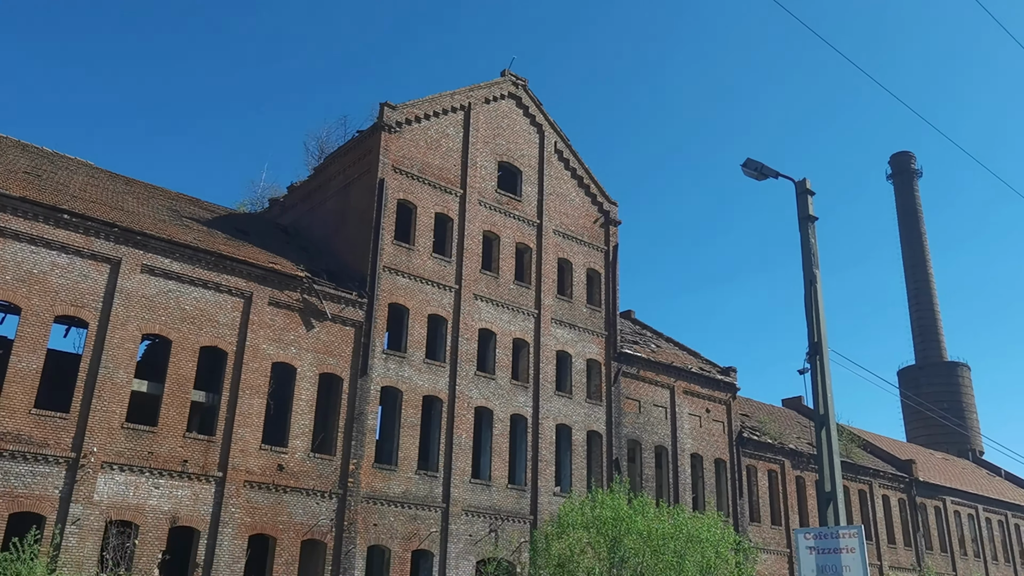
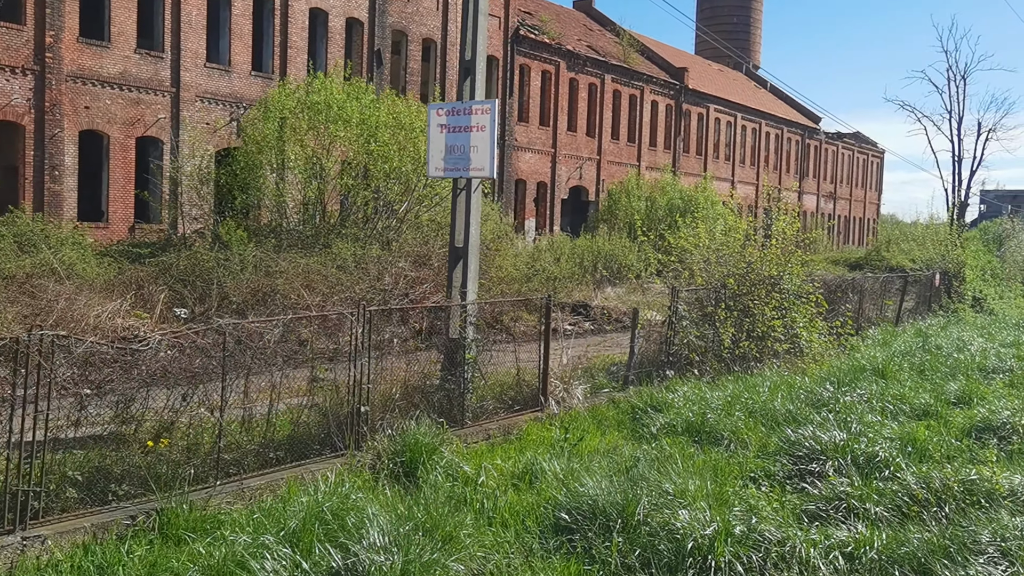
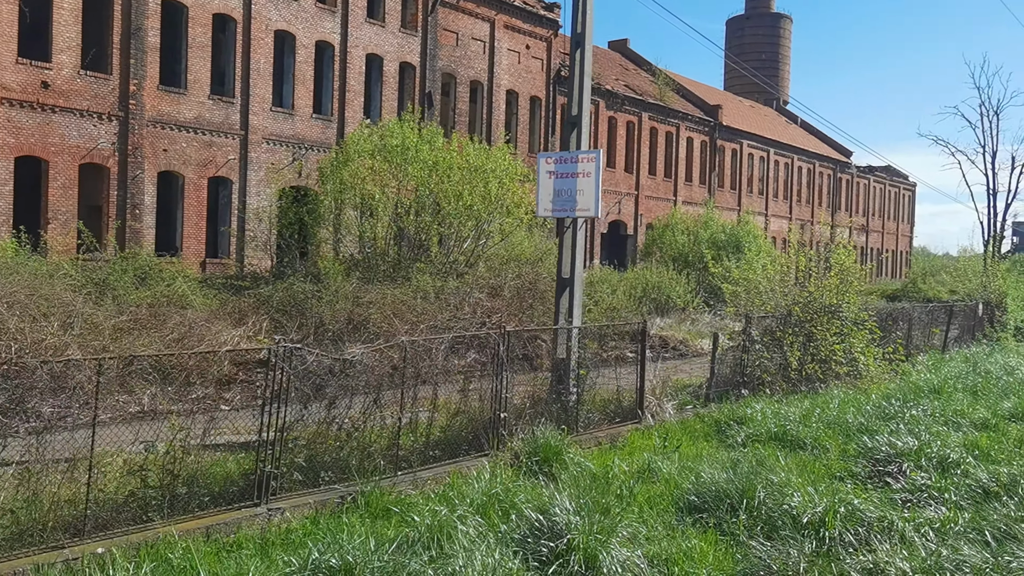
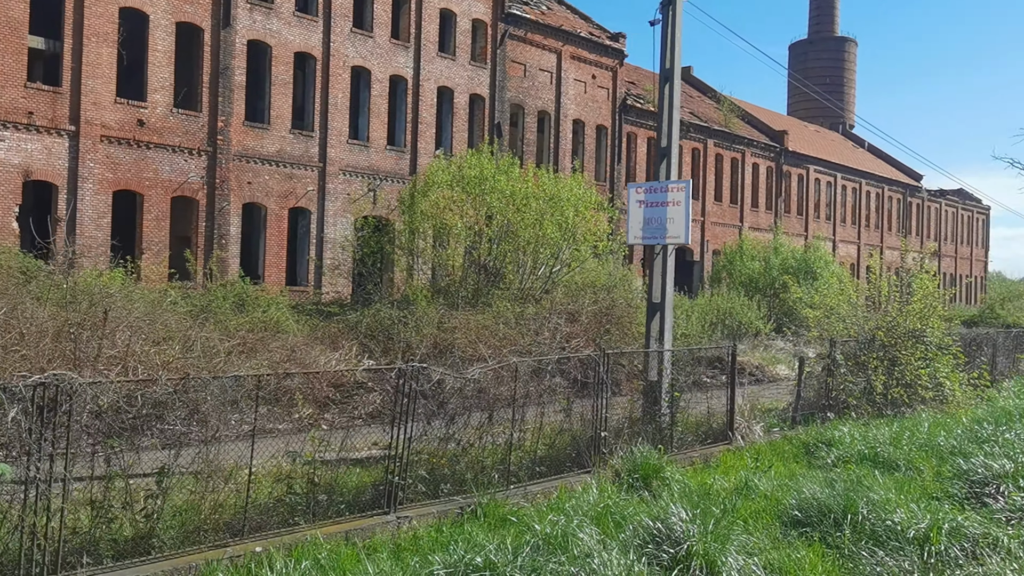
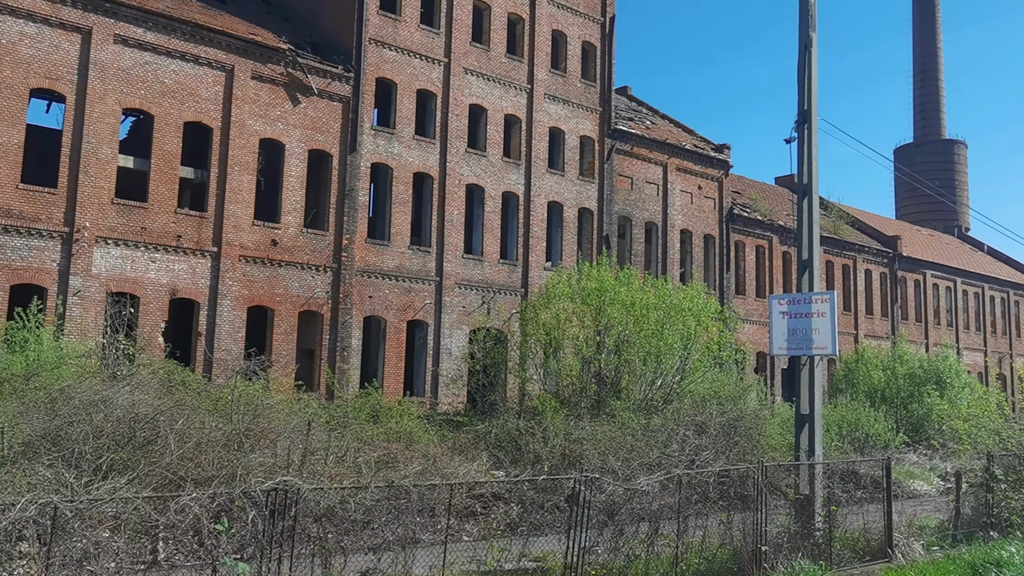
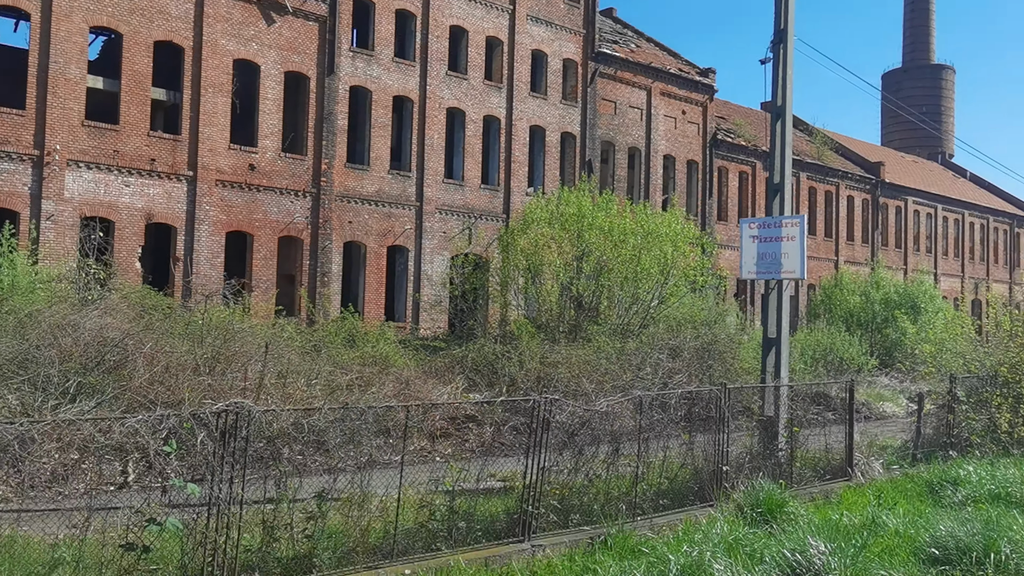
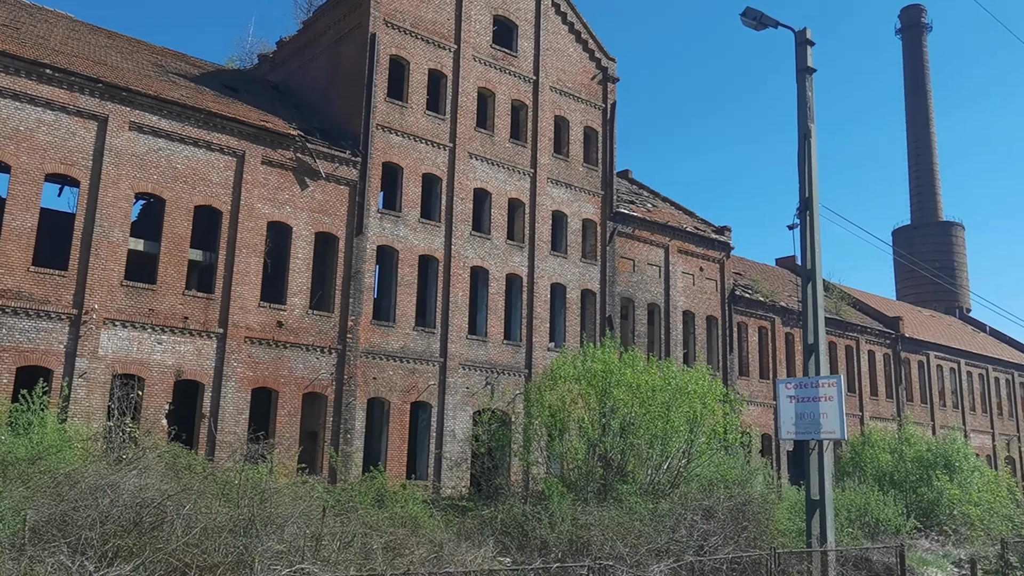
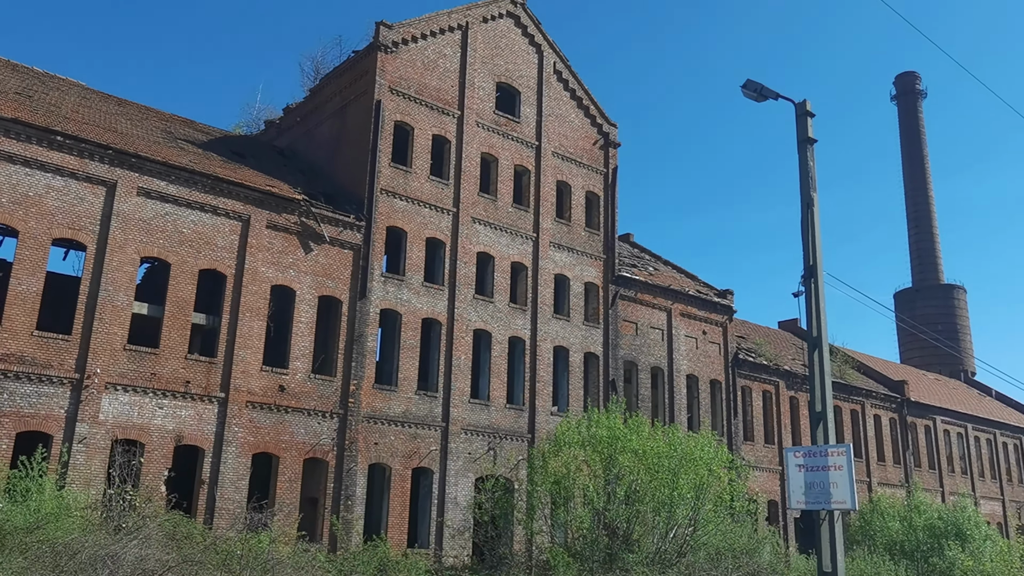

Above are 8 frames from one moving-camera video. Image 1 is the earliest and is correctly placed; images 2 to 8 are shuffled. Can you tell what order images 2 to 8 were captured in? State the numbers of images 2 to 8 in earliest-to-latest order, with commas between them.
8, 7, 5, 6, 4, 3, 2
